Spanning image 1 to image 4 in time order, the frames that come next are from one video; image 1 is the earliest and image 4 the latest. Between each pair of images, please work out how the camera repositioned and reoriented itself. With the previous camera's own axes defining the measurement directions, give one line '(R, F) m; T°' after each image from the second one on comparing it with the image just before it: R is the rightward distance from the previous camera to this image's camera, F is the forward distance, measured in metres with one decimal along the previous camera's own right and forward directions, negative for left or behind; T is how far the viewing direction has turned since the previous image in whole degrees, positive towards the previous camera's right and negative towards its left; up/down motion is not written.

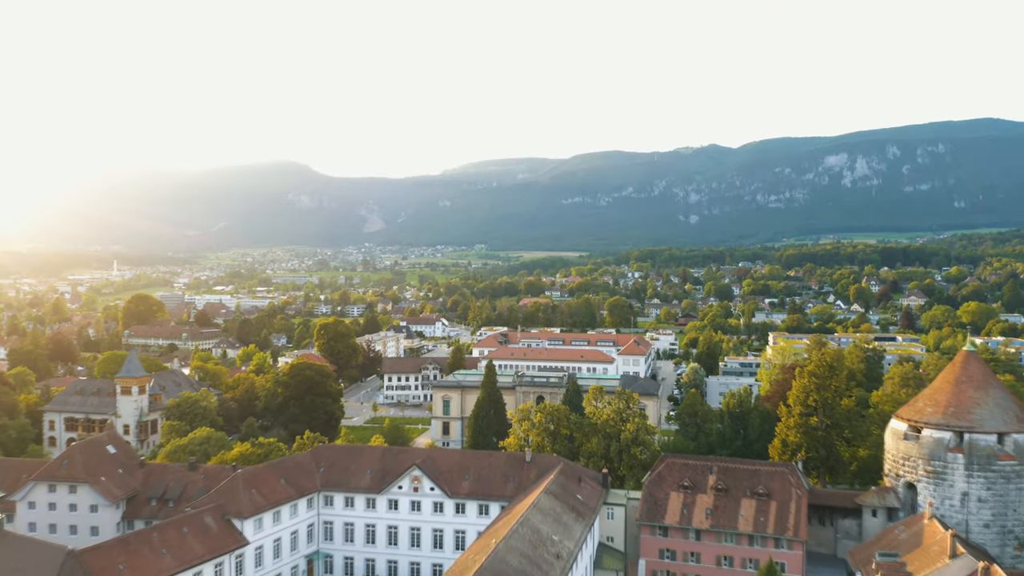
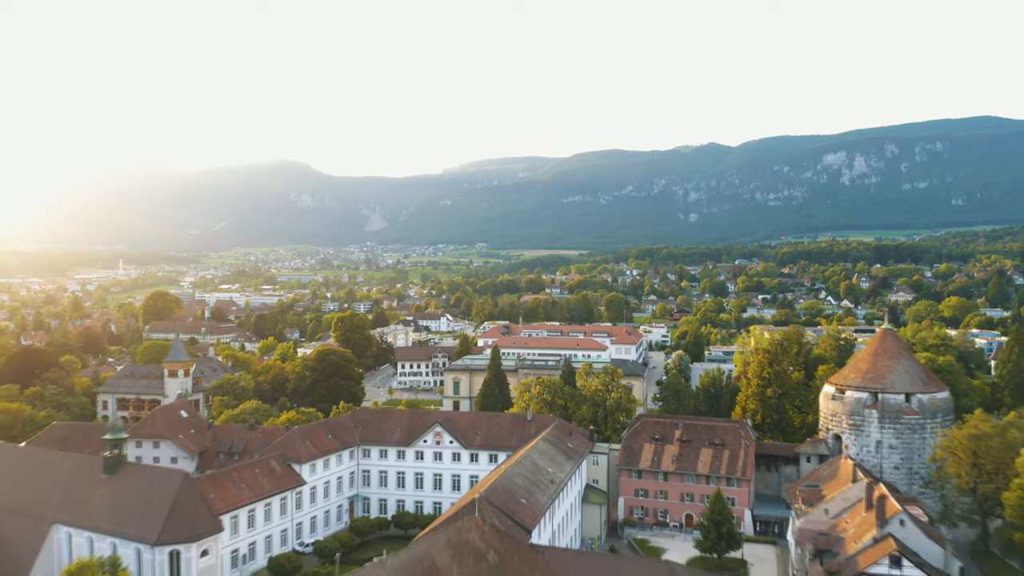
(-0.2, -7.6) m; 0°
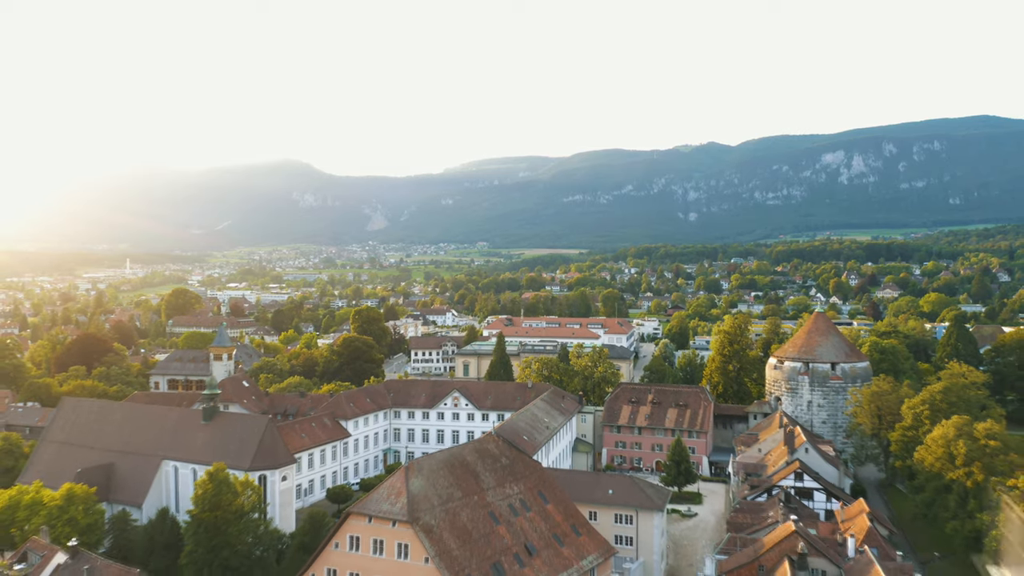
(-0.2, -9.5) m; 0°
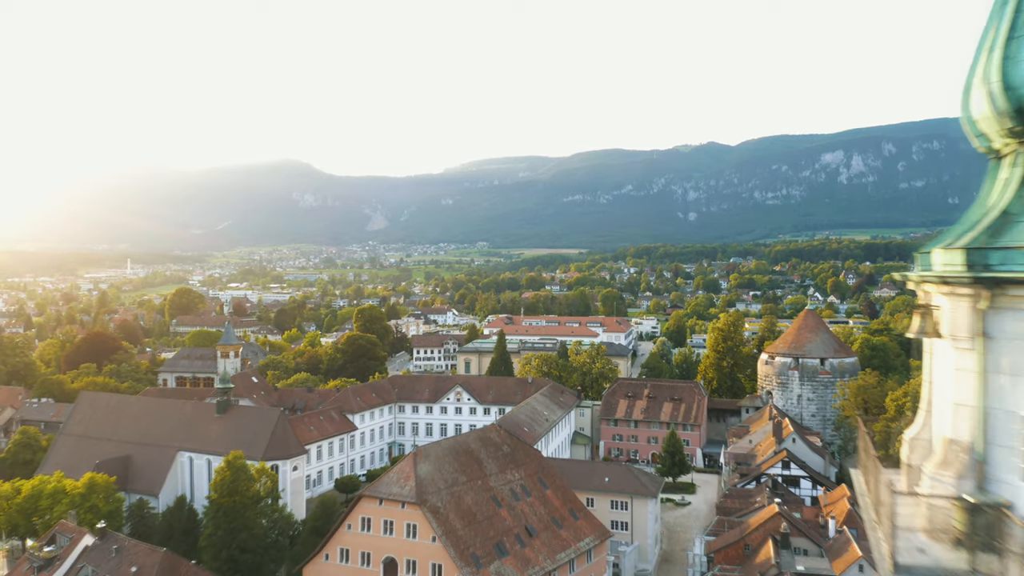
(-0.1, -1.8) m; 0°
